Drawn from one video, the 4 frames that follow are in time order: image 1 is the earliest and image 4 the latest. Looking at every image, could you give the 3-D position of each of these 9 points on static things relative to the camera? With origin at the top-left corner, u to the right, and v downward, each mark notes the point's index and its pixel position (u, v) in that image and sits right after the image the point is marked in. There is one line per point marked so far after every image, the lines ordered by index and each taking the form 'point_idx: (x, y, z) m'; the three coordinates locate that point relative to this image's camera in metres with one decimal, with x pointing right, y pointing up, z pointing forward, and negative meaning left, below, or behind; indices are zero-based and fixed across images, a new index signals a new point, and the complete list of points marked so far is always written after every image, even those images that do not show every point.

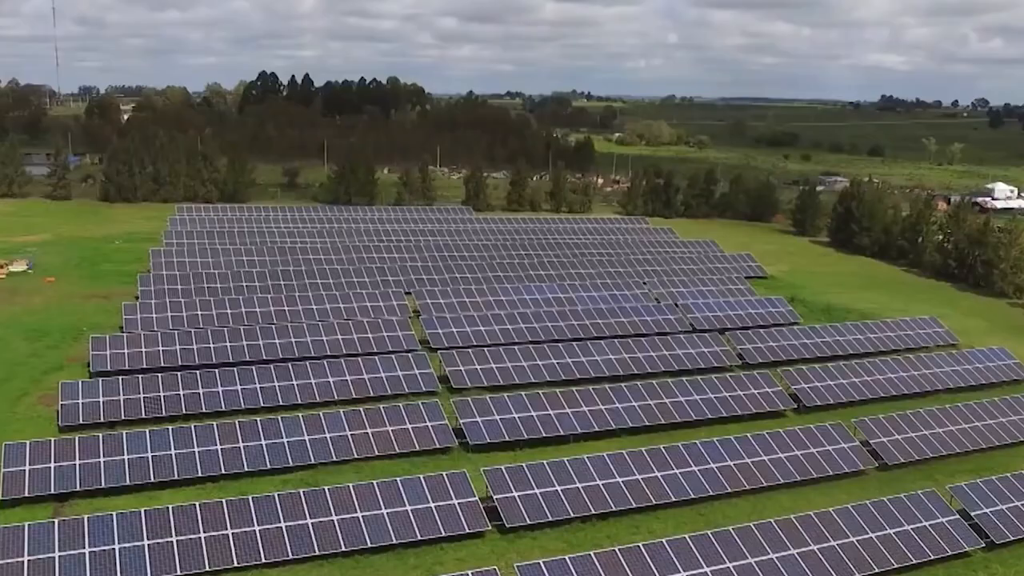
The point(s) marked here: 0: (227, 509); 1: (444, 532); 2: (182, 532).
0: (-7.2, -5.6, +19.3) m
1: (-1.8, -6.4, +19.9) m
2: (-8.0, -5.9, +18.6) m
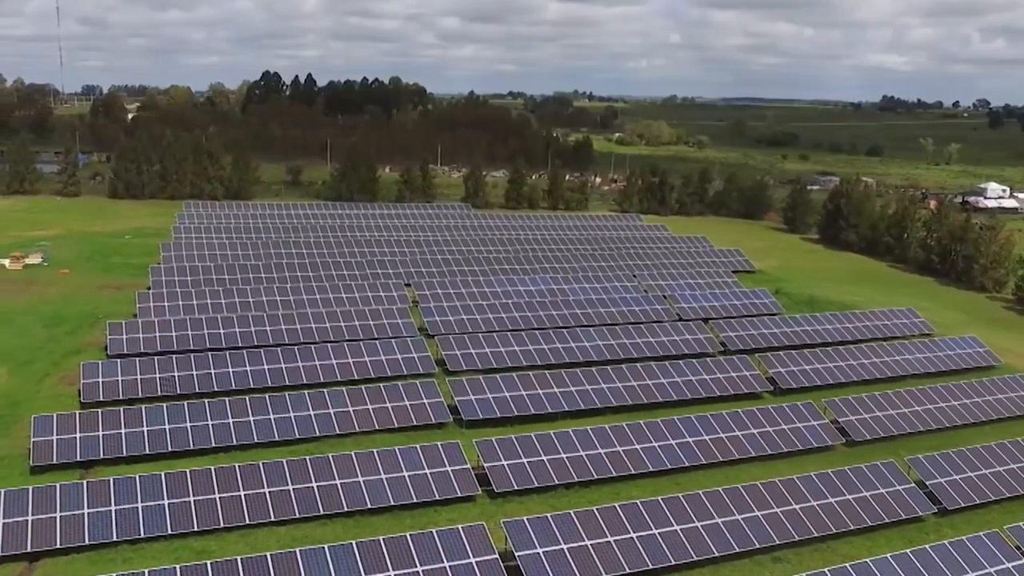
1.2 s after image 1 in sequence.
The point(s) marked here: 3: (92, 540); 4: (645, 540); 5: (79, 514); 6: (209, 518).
0: (-7.5, -5.1, +21.1) m
1: (-2.1, -5.9, +21.7) m
2: (-8.4, -5.5, +20.4) m
3: (-10.4, -6.2, +18.9) m
4: (+3.4, -6.5, +19.6) m
5: (-10.9, -5.7, +19.2) m
6: (-7.9, -6.0, +19.9) m
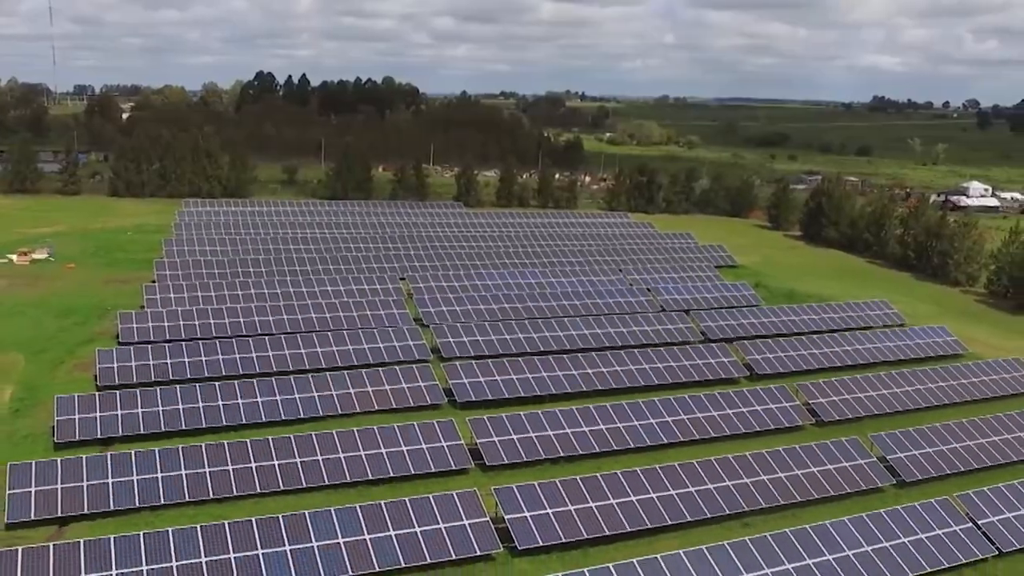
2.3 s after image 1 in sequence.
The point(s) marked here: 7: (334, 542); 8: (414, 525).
0: (-7.8, -4.7, +22.8) m
1: (-2.4, -5.5, +23.4) m
2: (-8.6, -5.1, +22.1) m
3: (-10.7, -5.9, +20.6) m
4: (+3.1, -6.1, +21.3) m
5: (-11.1, -5.3, +20.8) m
6: (-8.2, -5.7, +21.6) m
7: (-4.4, -6.3, +18.9) m
8: (-2.5, -6.1, +19.7) m
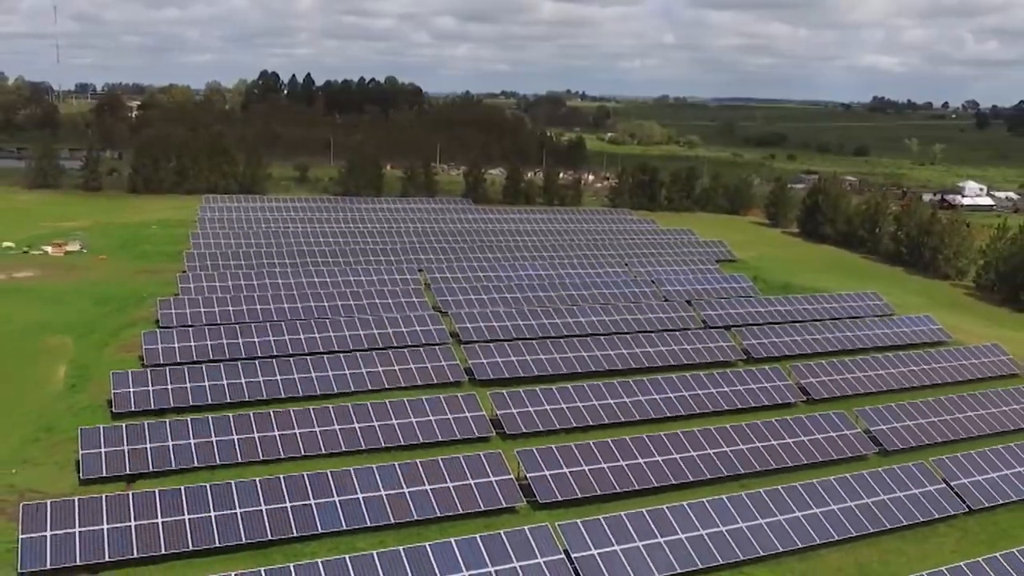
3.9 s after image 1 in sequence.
0: (-7.2, -4.2, +25.2) m
1: (-1.8, -5.0, +25.8) m
2: (-8.0, -4.6, +24.4) m
3: (-10.0, -5.3, +22.9) m
4: (+3.7, -5.6, +23.7) m
5: (-10.5, -4.8, +23.2) m
6: (-7.6, -5.1, +24.0) m
7: (-3.8, -5.8, +21.3) m
8: (-1.9, -5.6, +22.0) m
